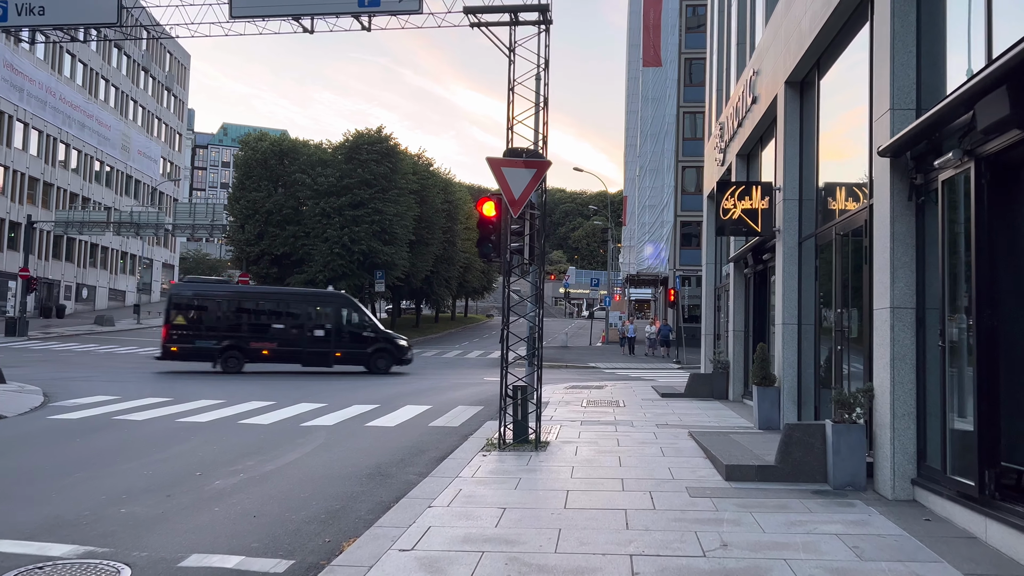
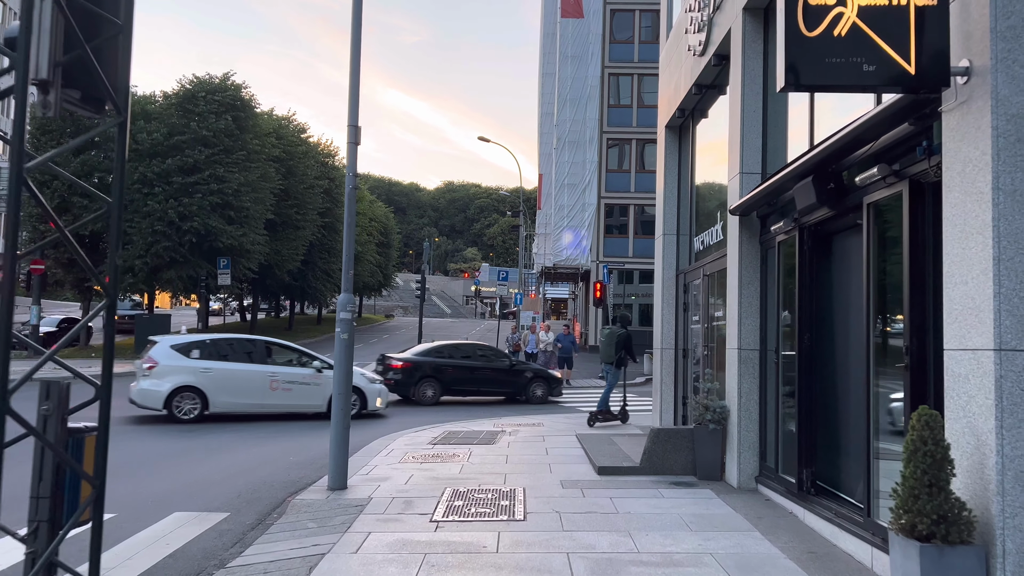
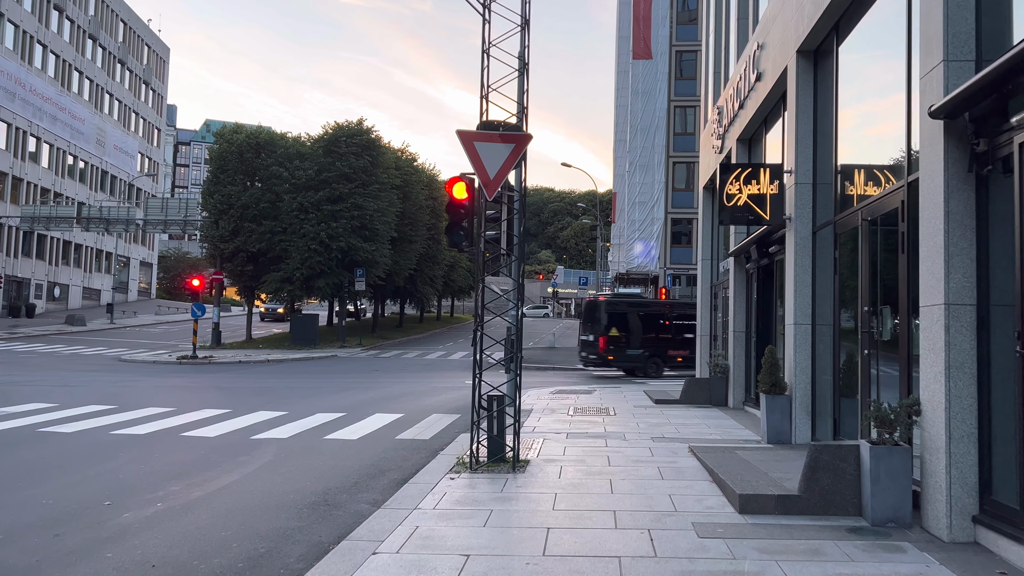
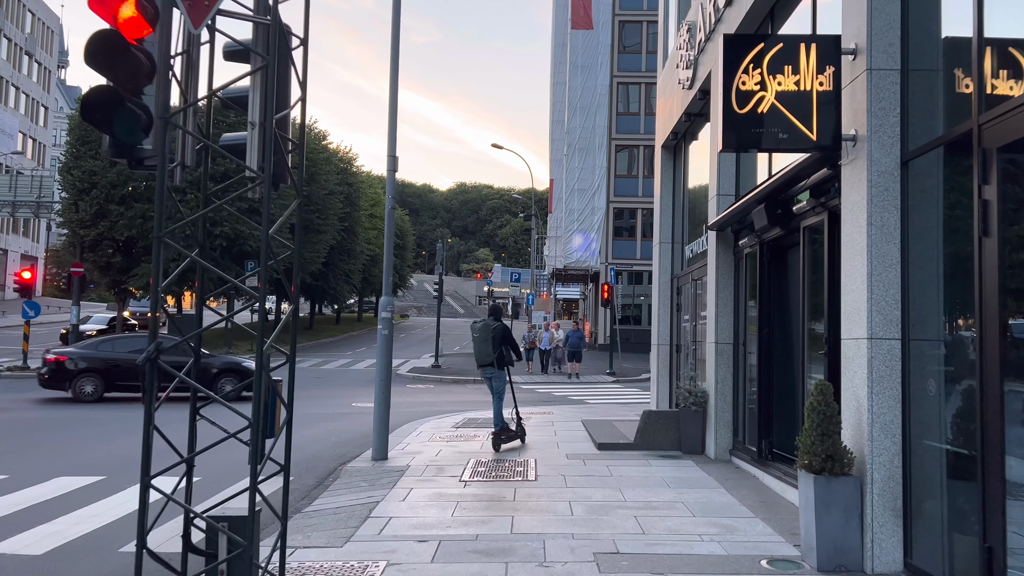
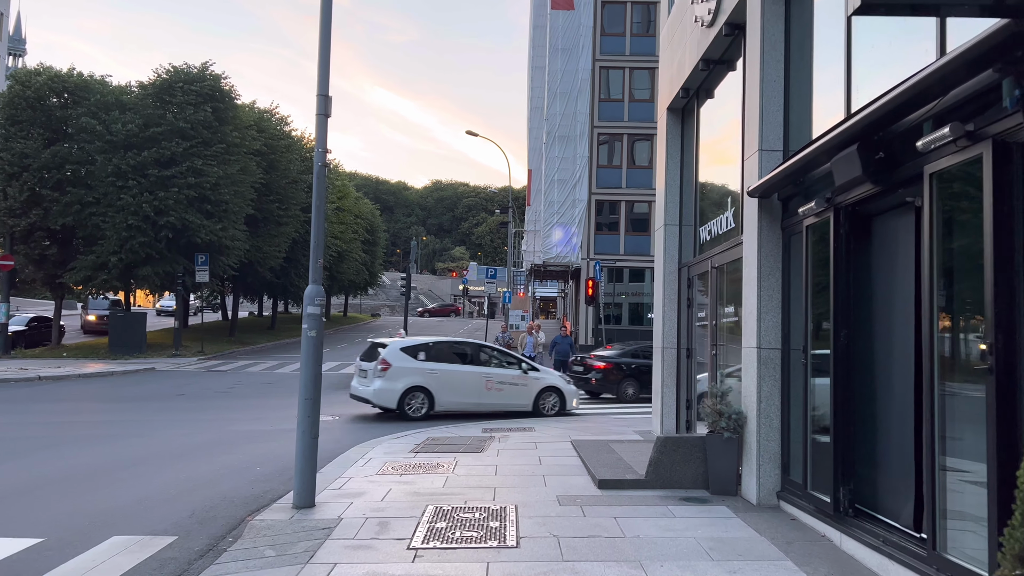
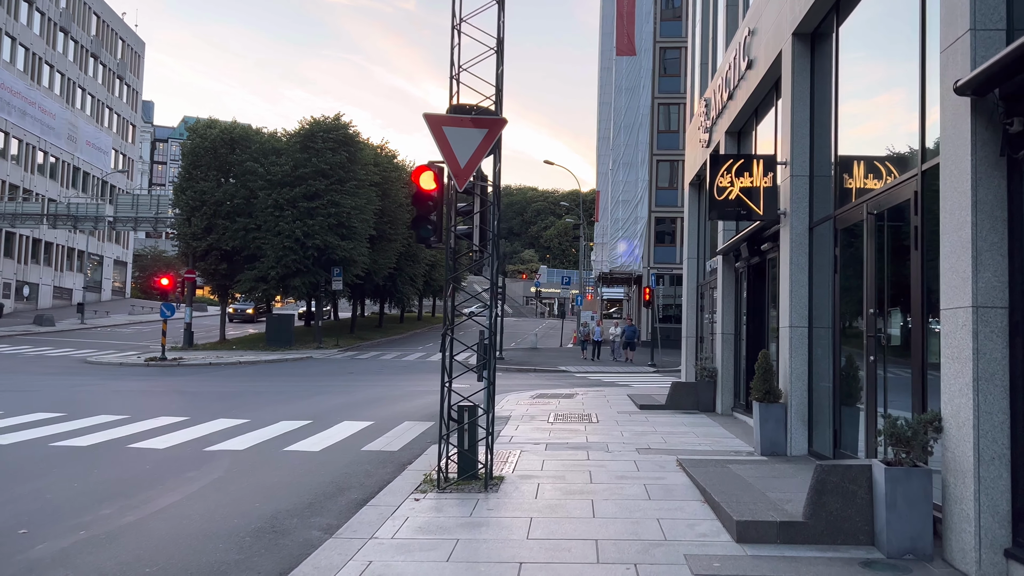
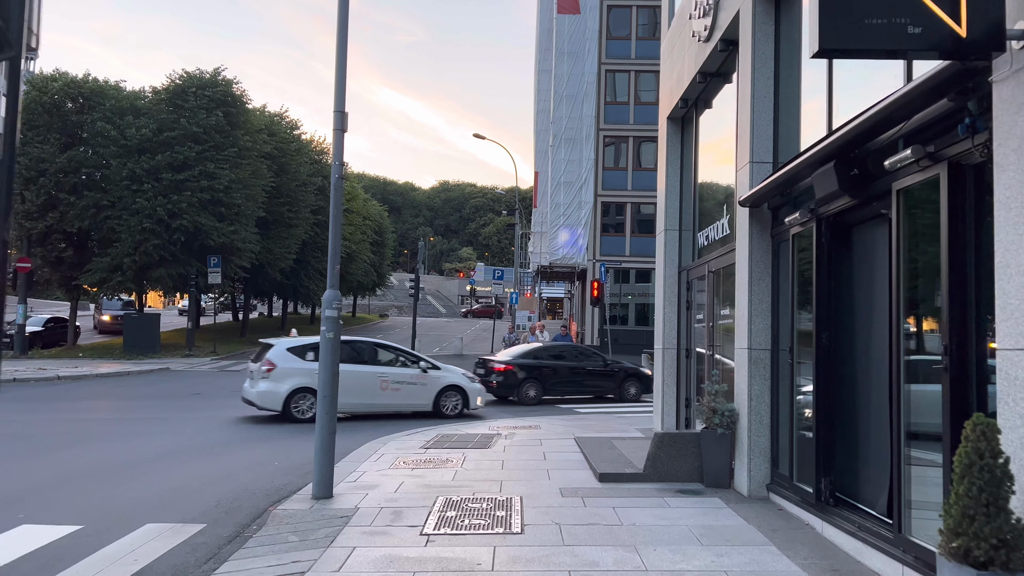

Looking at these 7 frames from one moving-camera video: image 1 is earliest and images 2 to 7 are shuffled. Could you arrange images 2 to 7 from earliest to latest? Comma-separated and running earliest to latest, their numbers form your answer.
3, 6, 4, 2, 7, 5
